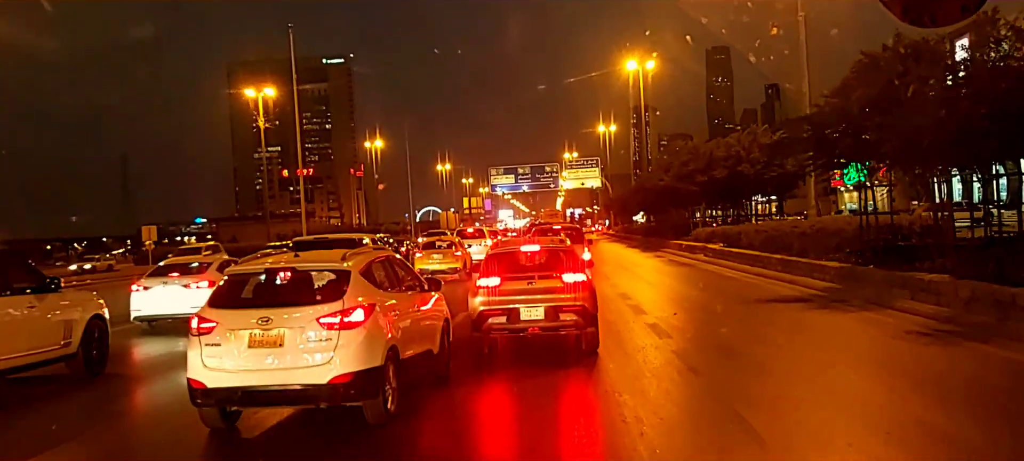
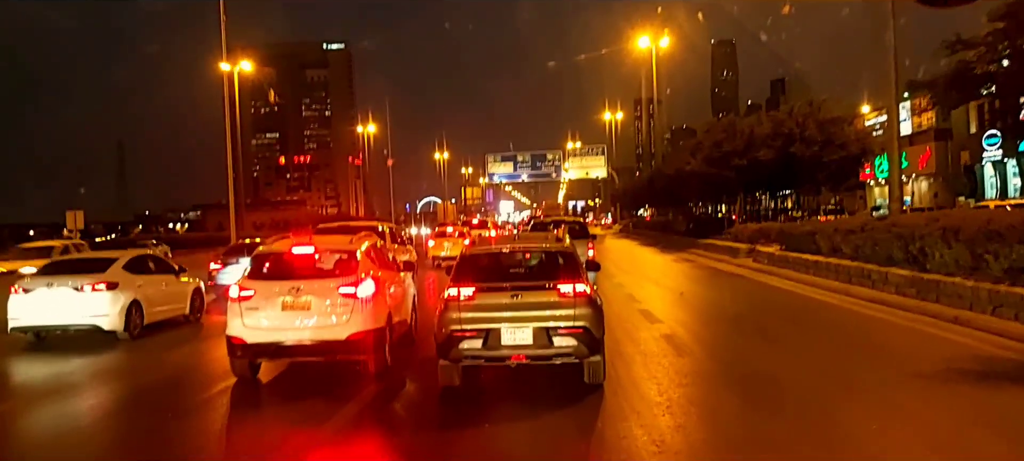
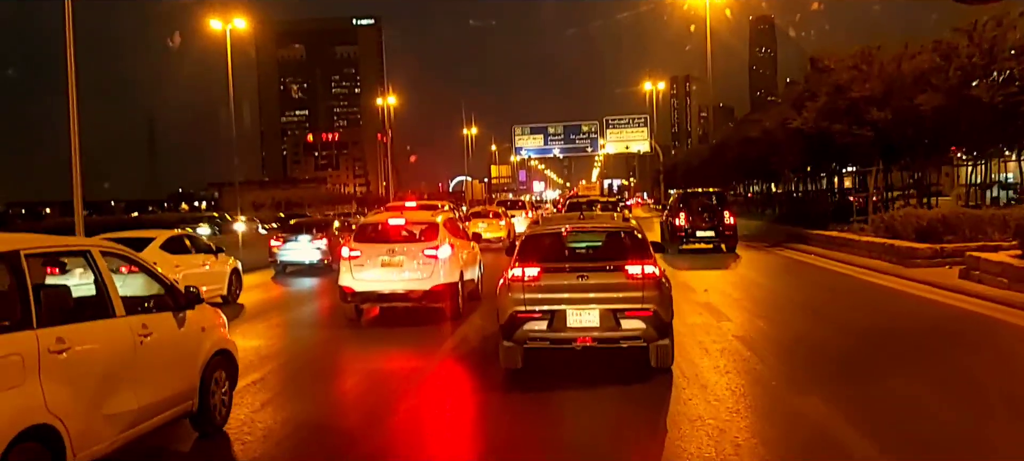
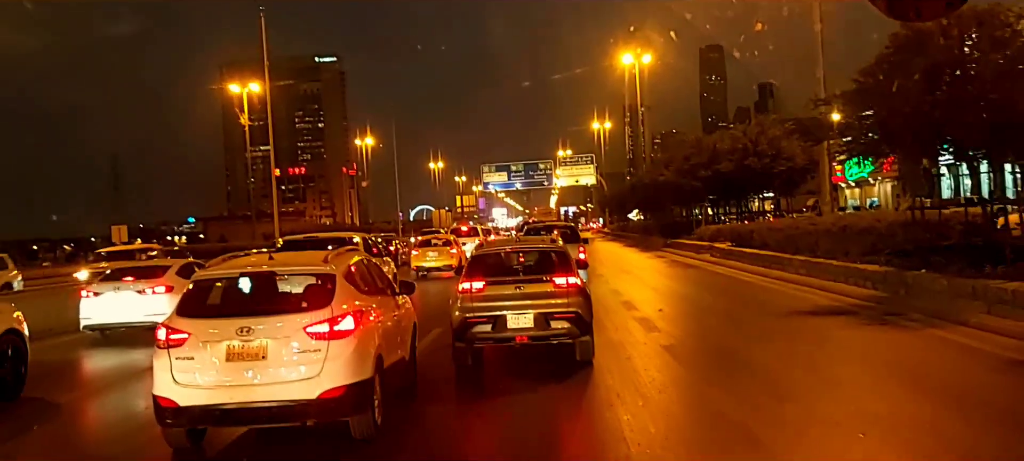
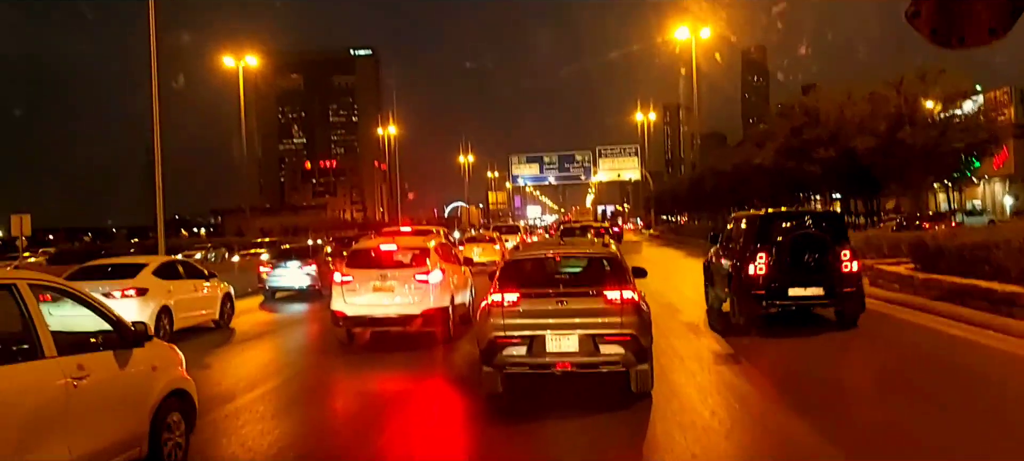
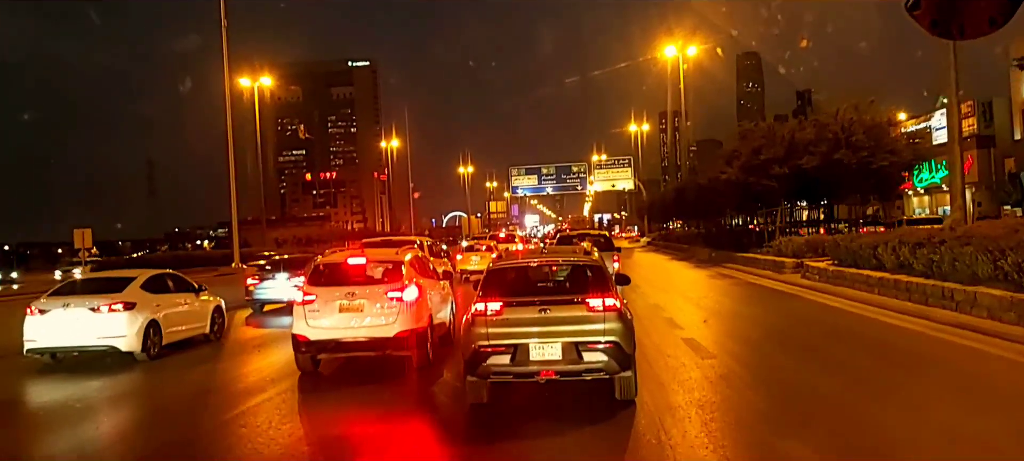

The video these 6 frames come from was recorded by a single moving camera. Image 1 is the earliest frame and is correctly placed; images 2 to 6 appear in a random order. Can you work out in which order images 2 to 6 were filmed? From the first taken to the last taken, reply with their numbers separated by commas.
4, 2, 6, 5, 3
